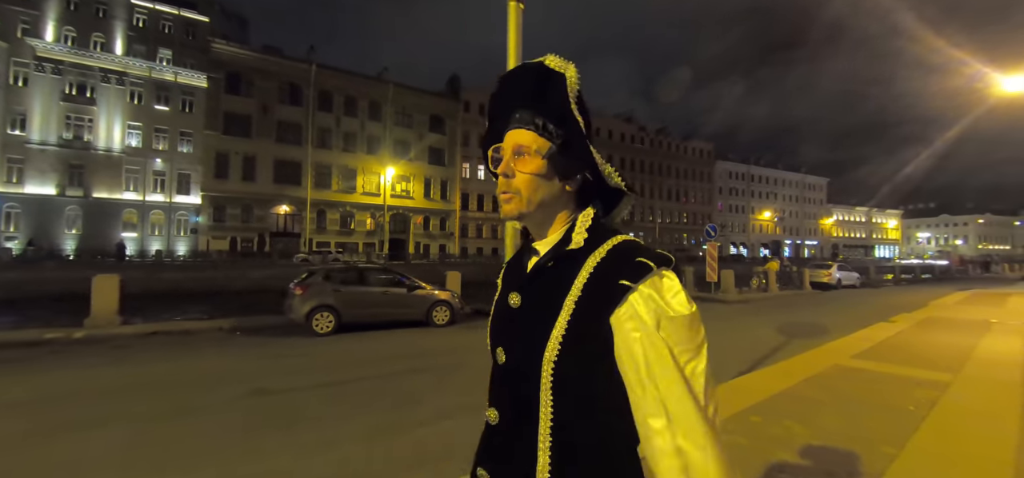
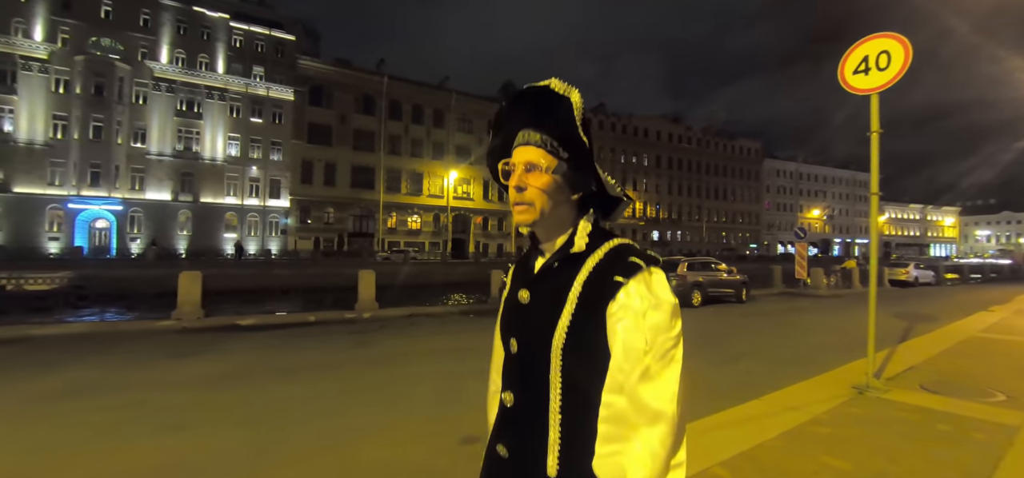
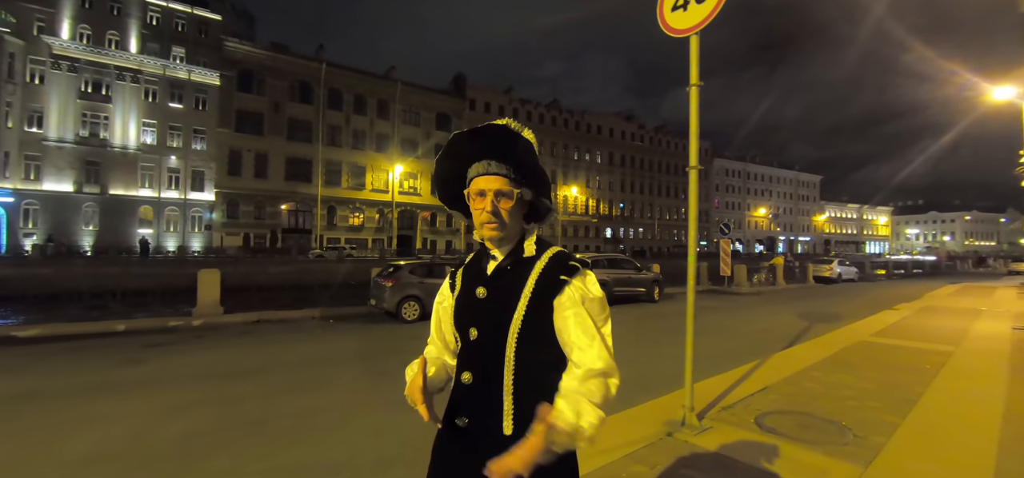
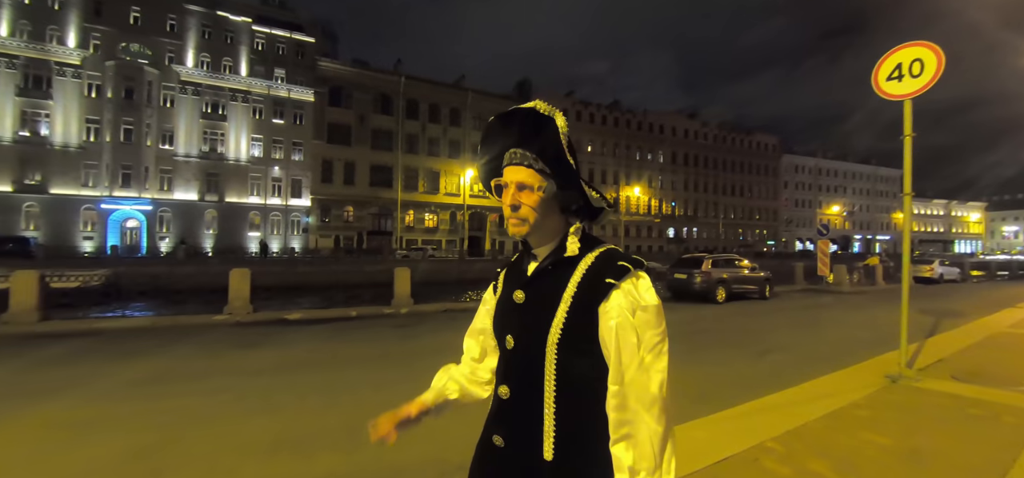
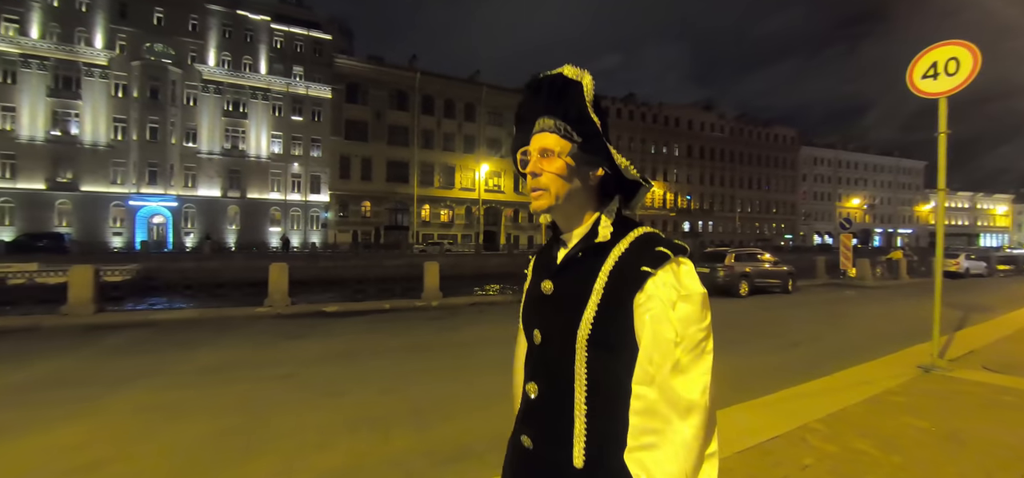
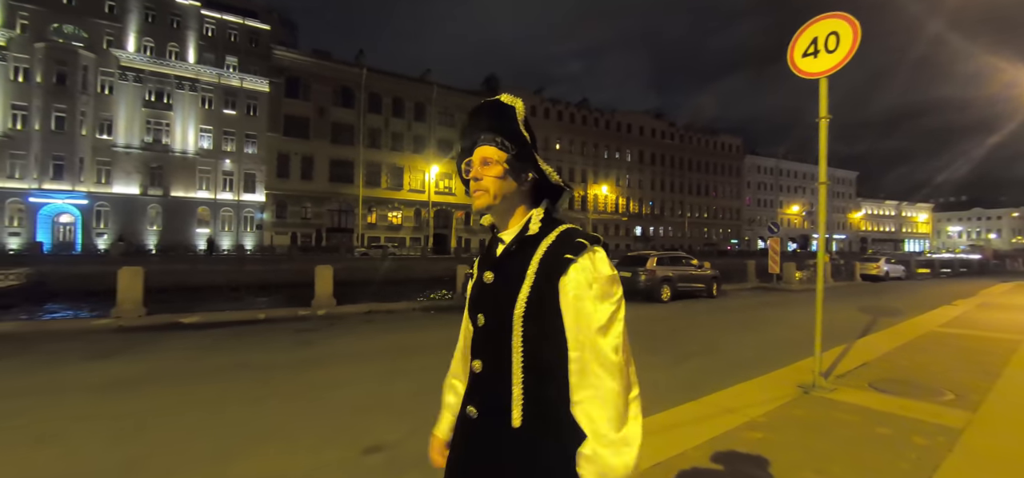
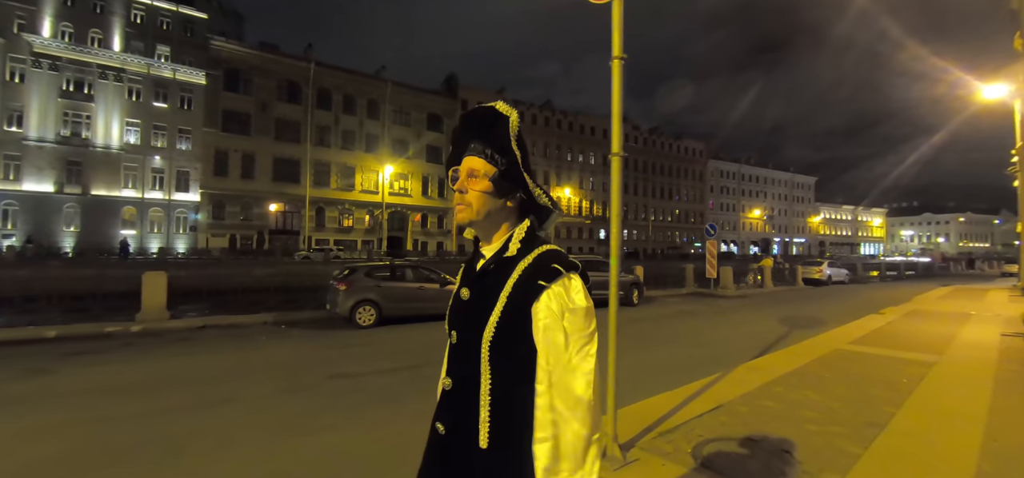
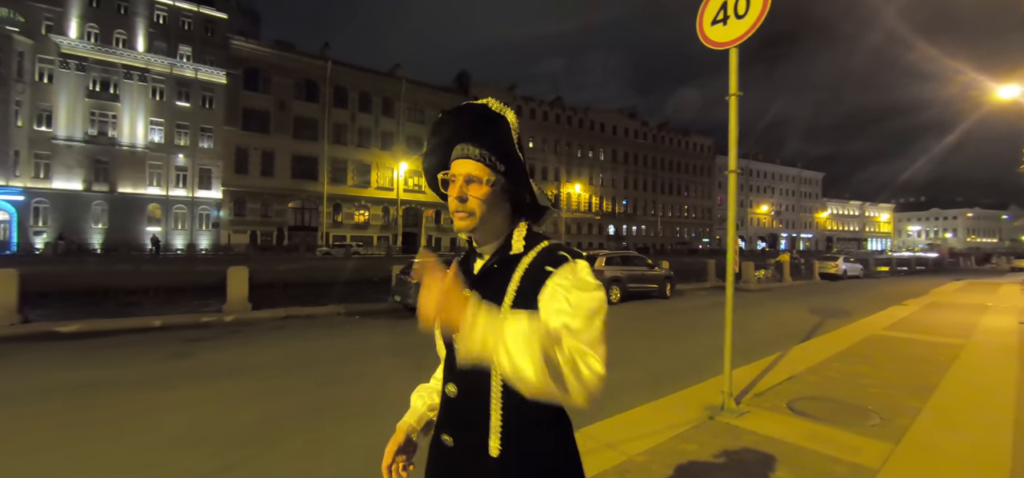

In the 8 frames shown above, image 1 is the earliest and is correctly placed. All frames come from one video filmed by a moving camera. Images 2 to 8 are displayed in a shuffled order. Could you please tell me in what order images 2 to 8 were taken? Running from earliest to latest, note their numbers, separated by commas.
7, 3, 8, 6, 2, 4, 5
